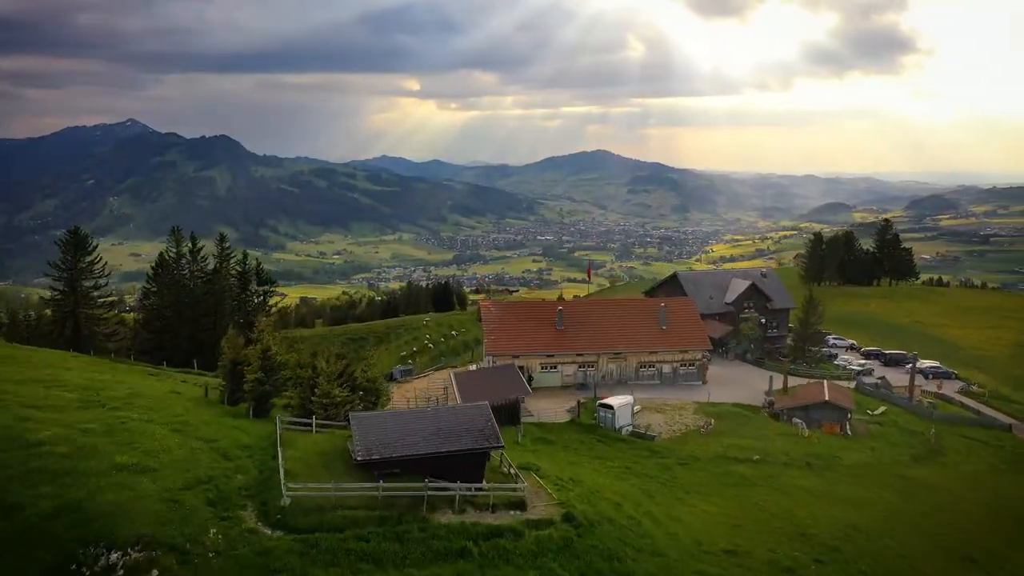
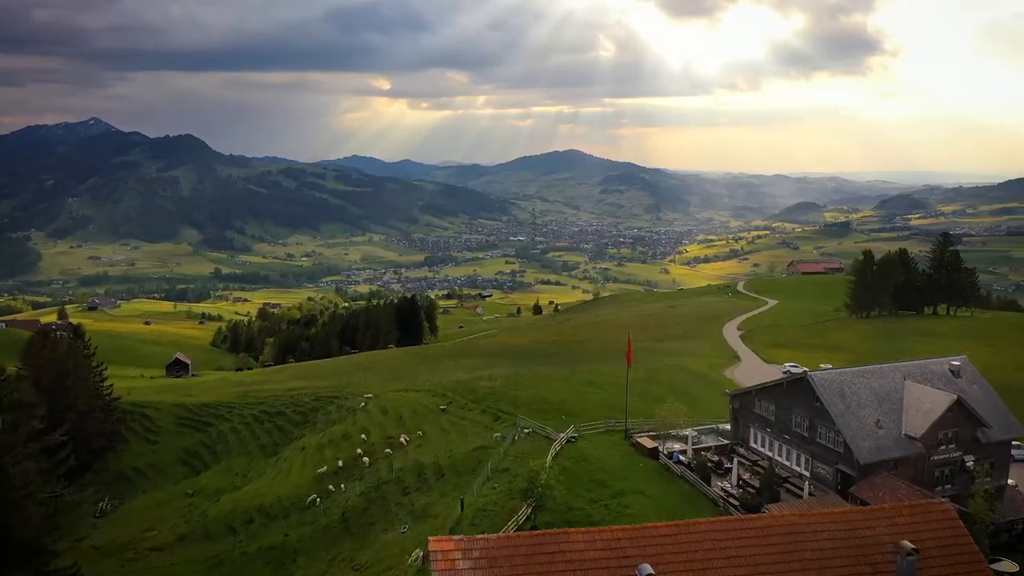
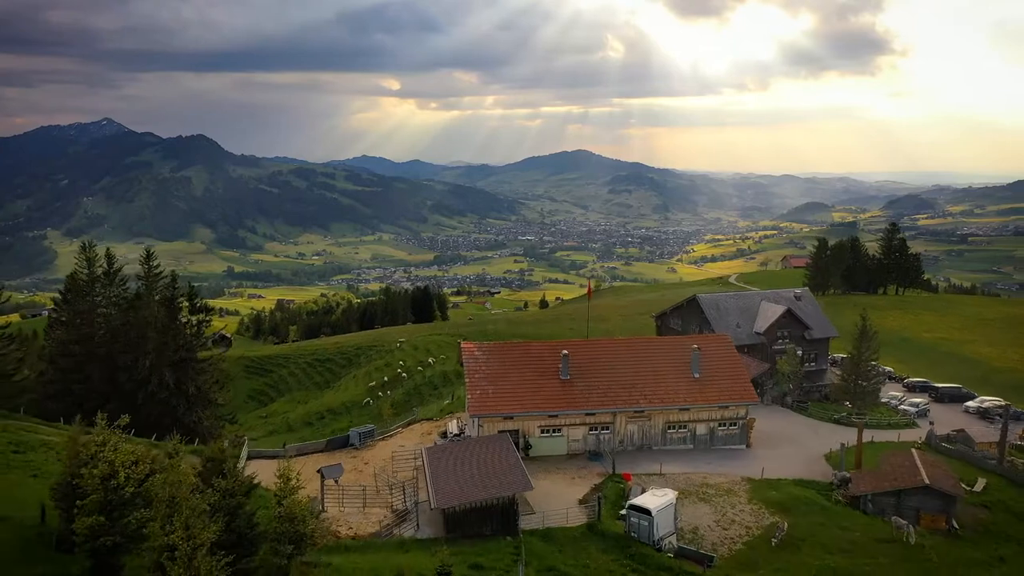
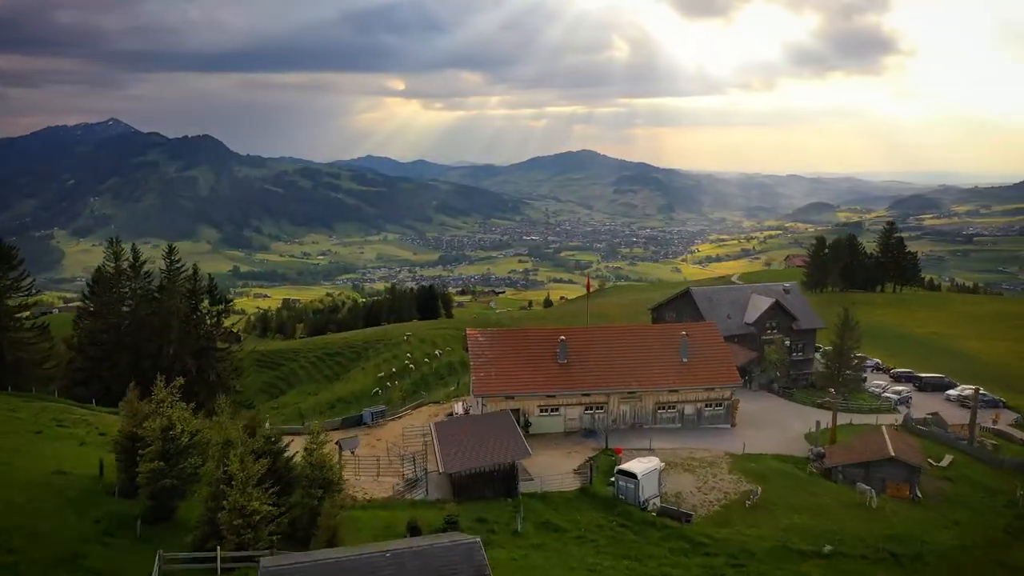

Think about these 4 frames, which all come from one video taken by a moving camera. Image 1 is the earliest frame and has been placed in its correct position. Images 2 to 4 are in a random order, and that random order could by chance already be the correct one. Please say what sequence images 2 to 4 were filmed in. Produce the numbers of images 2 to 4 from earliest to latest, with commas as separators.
4, 3, 2
